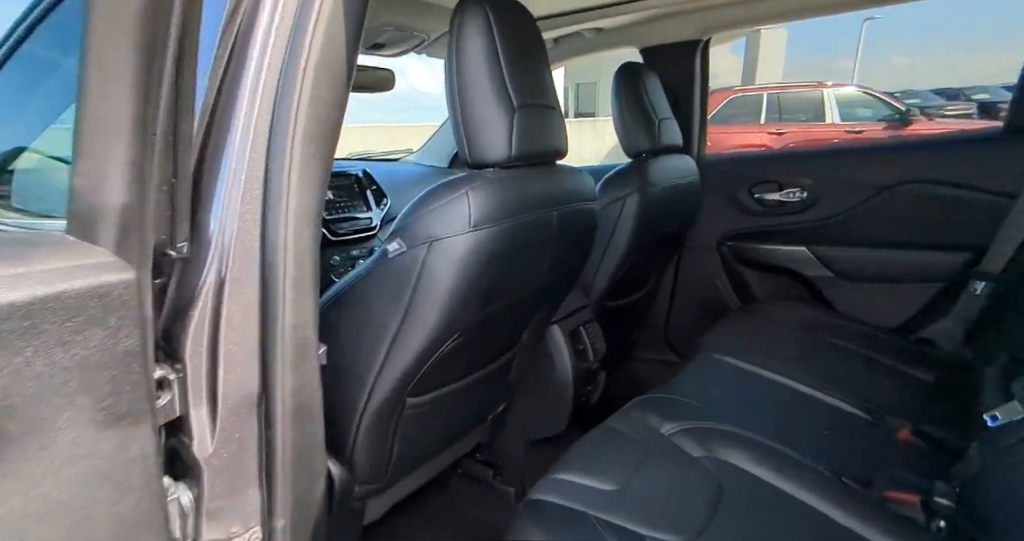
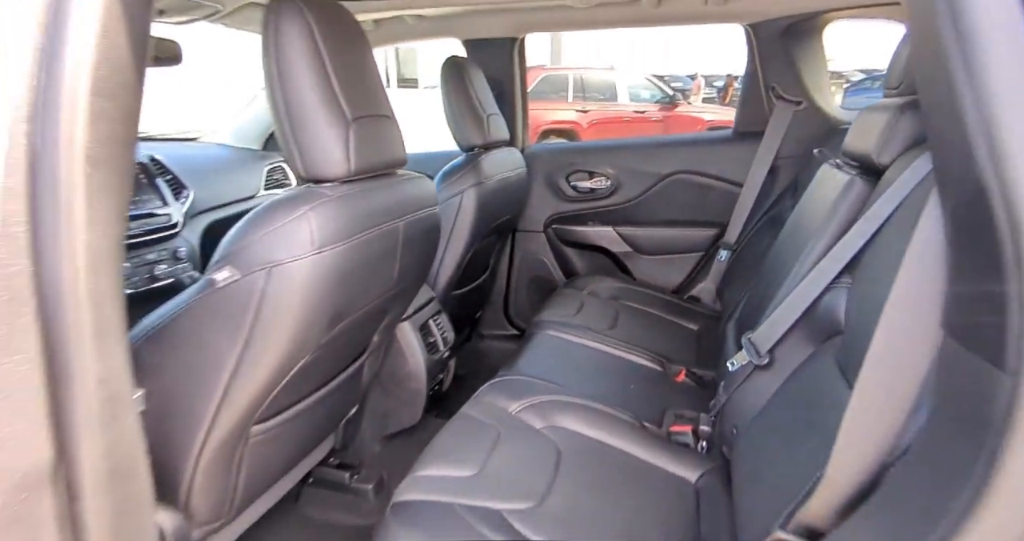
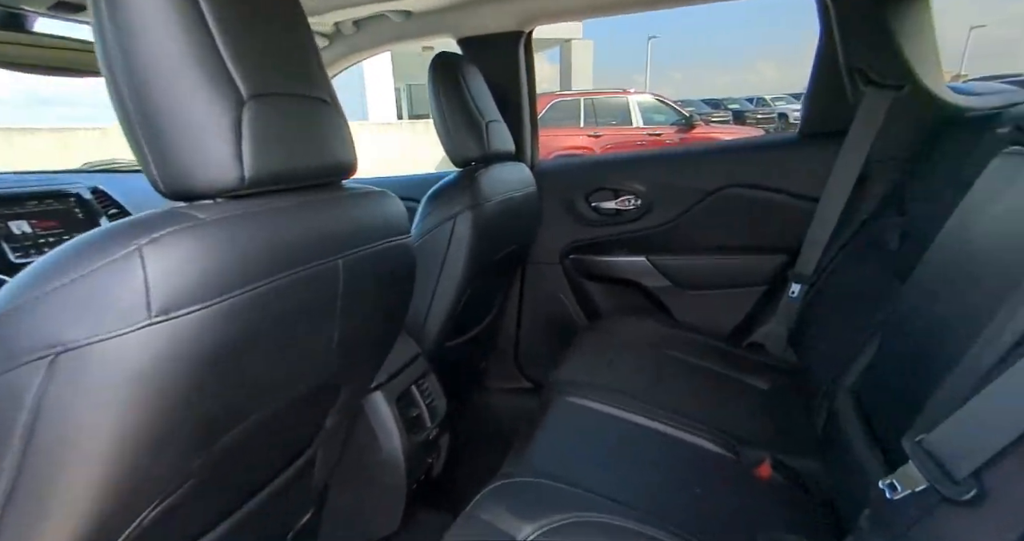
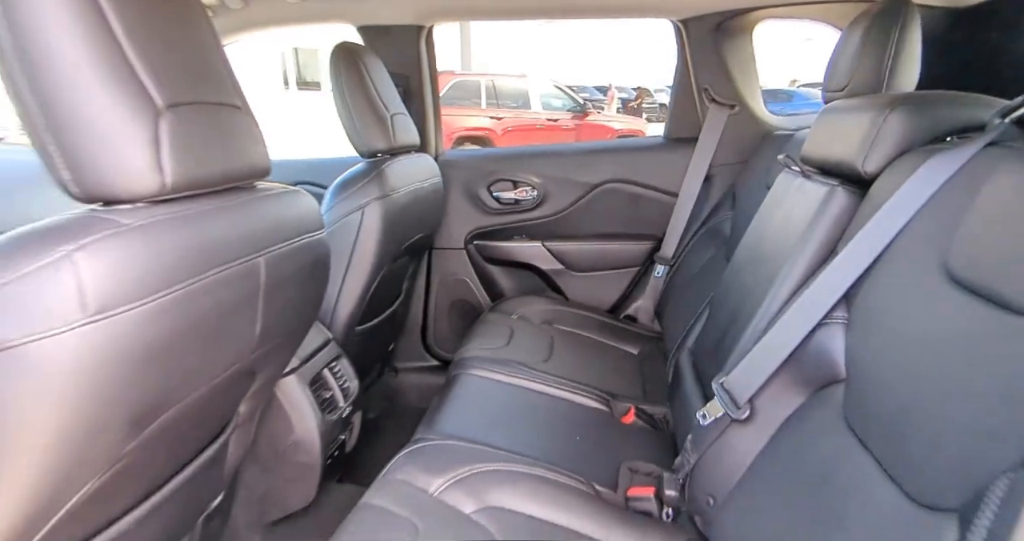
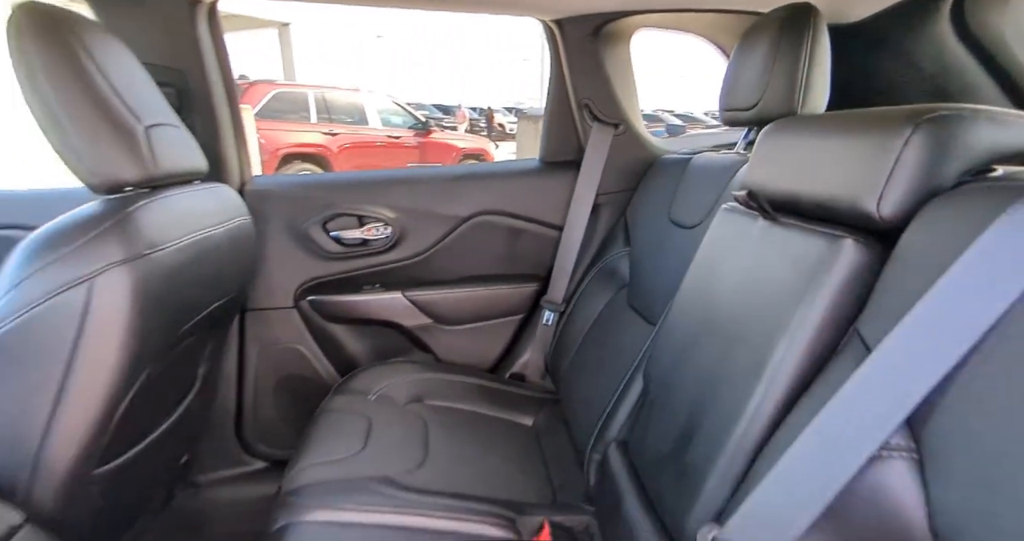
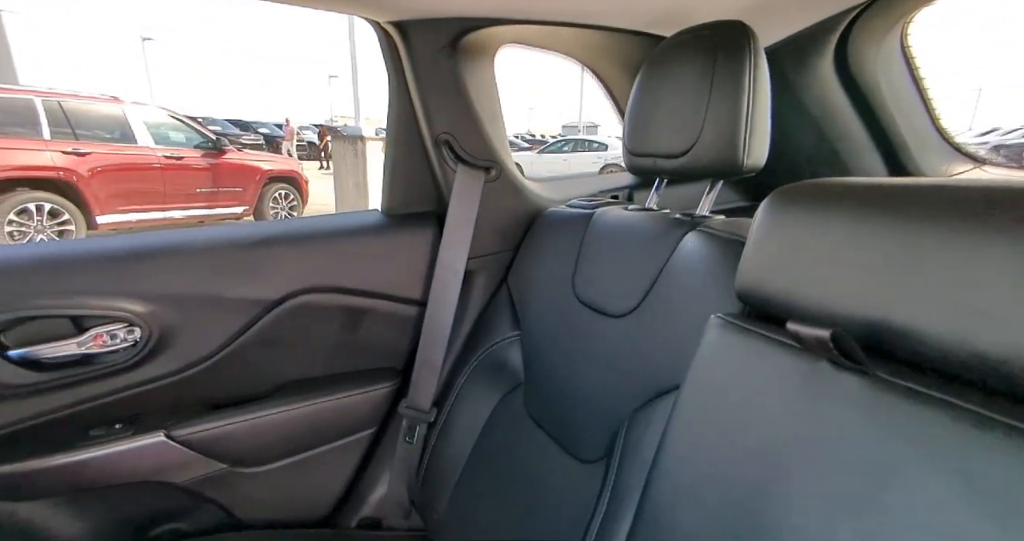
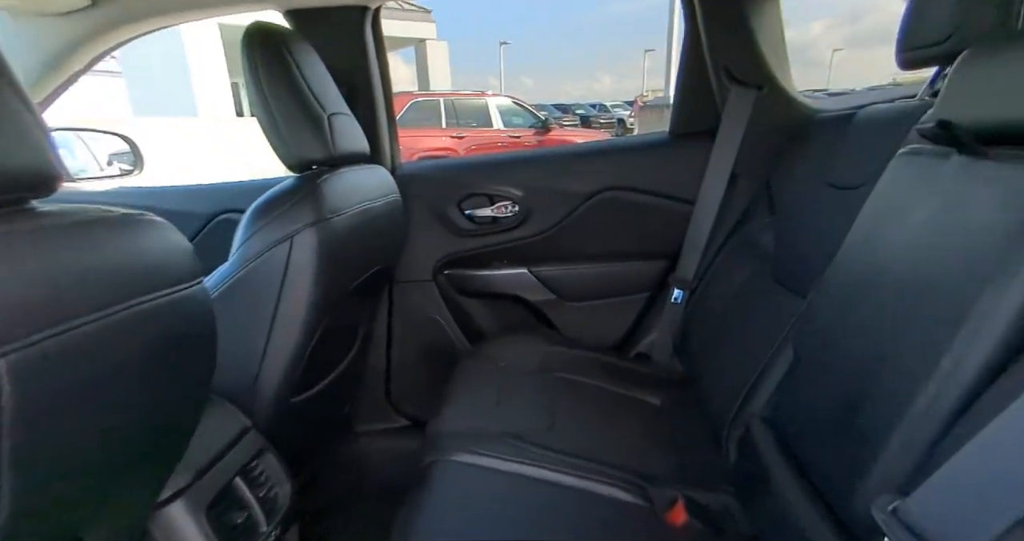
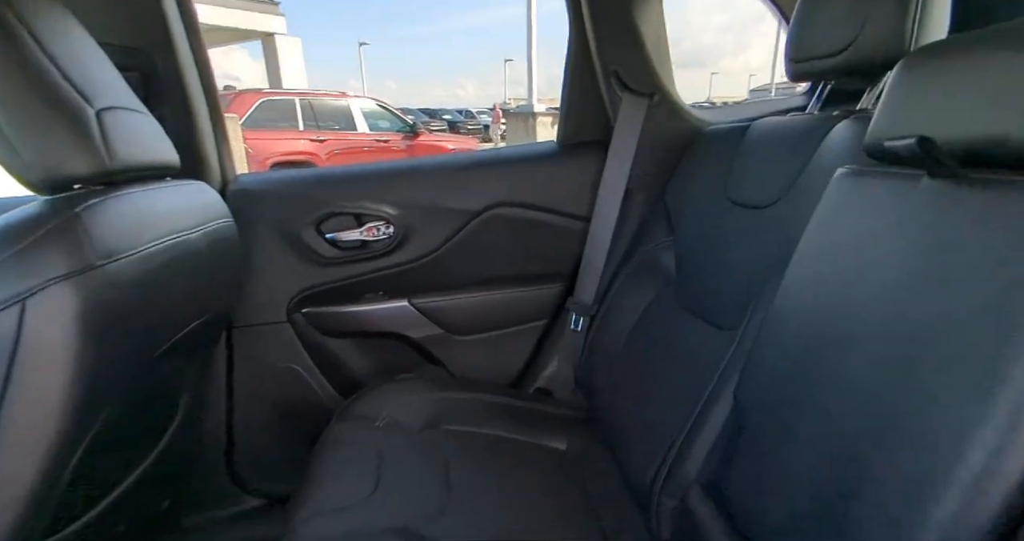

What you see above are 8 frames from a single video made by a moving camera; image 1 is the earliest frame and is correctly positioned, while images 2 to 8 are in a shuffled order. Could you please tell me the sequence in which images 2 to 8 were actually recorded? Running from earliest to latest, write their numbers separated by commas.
3, 7, 8, 6, 5, 4, 2
